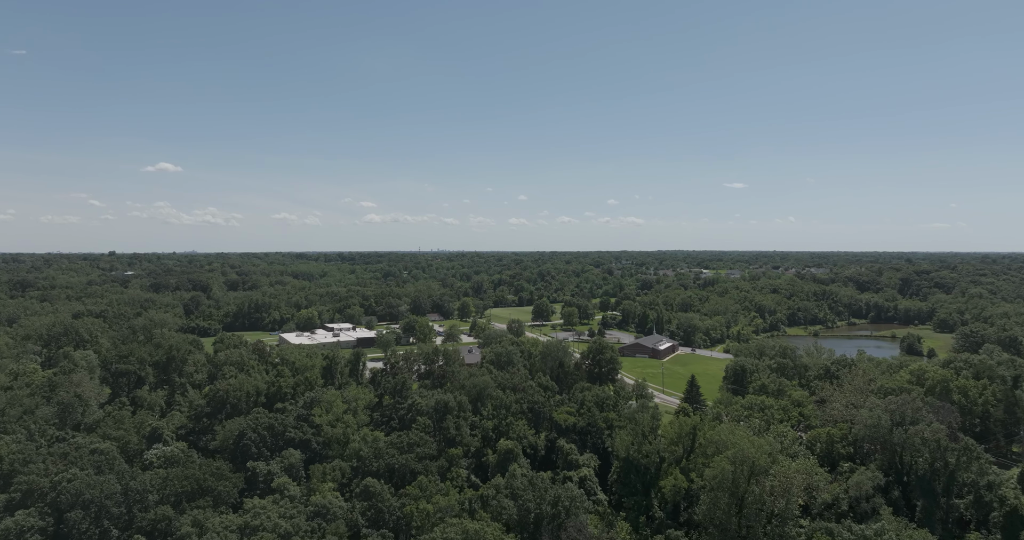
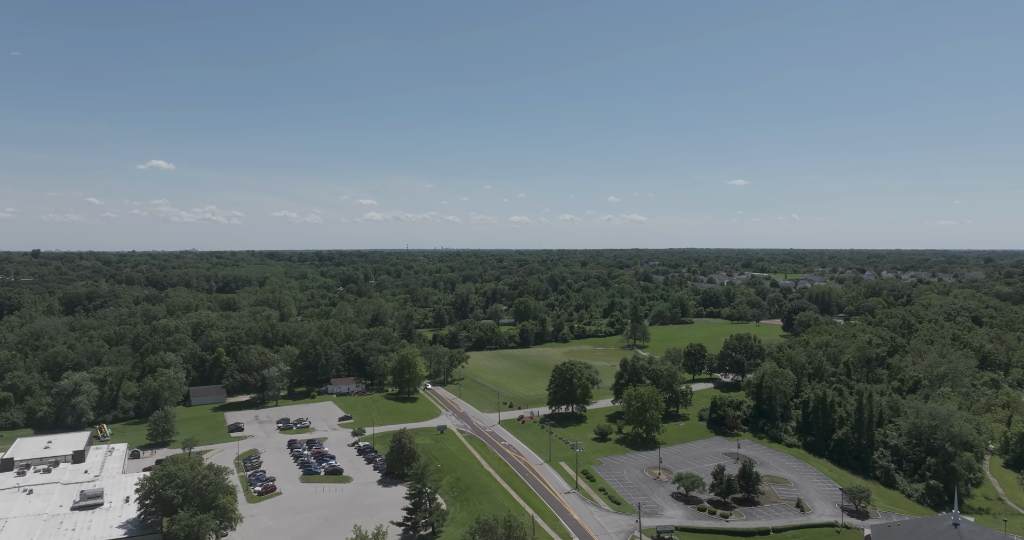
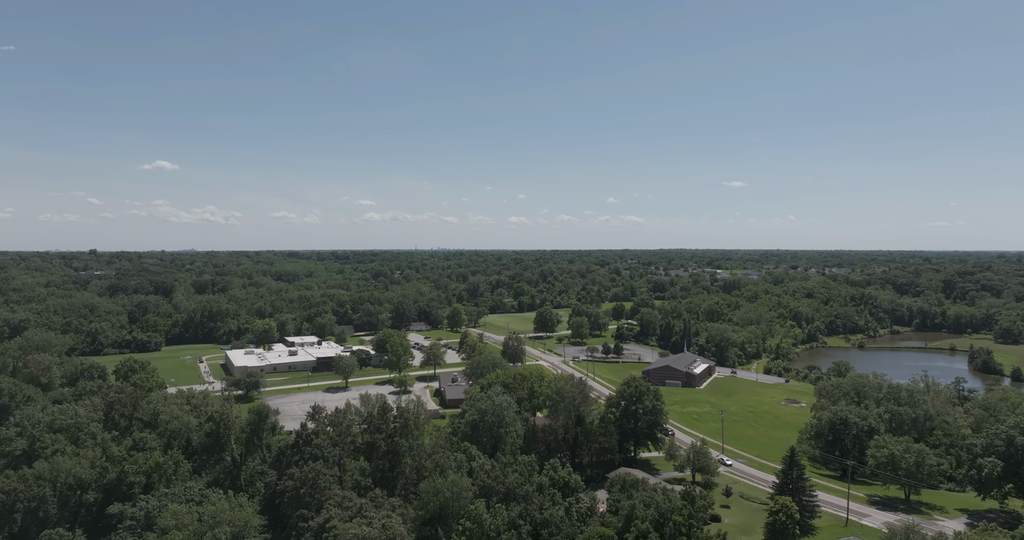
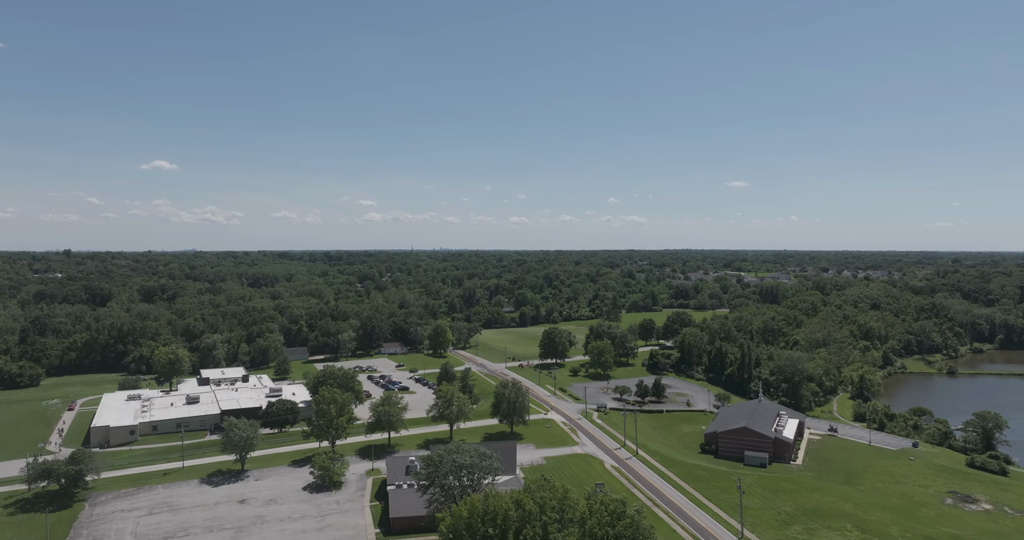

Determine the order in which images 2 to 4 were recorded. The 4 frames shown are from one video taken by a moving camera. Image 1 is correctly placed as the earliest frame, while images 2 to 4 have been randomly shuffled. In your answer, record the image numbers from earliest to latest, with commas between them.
3, 4, 2
